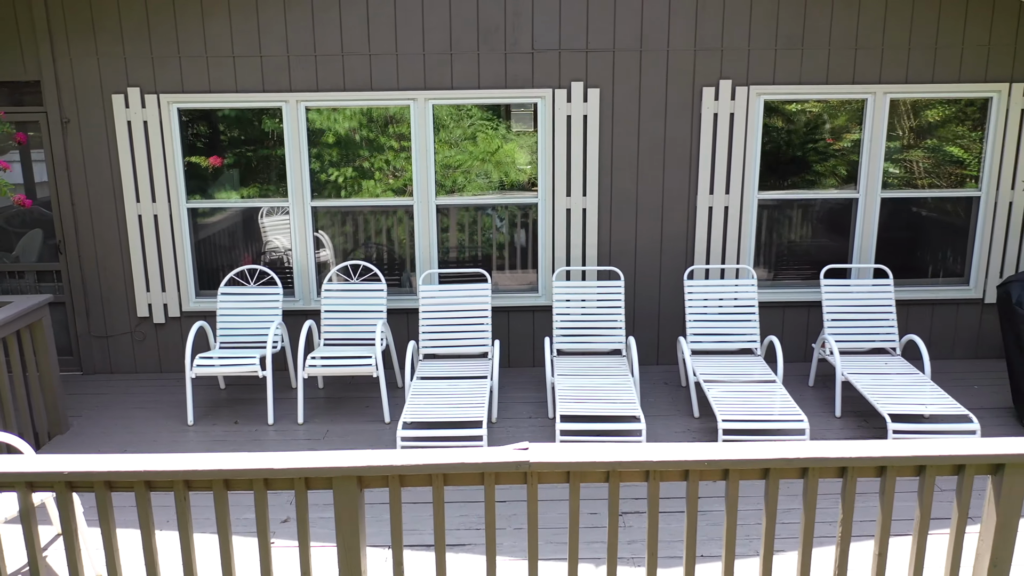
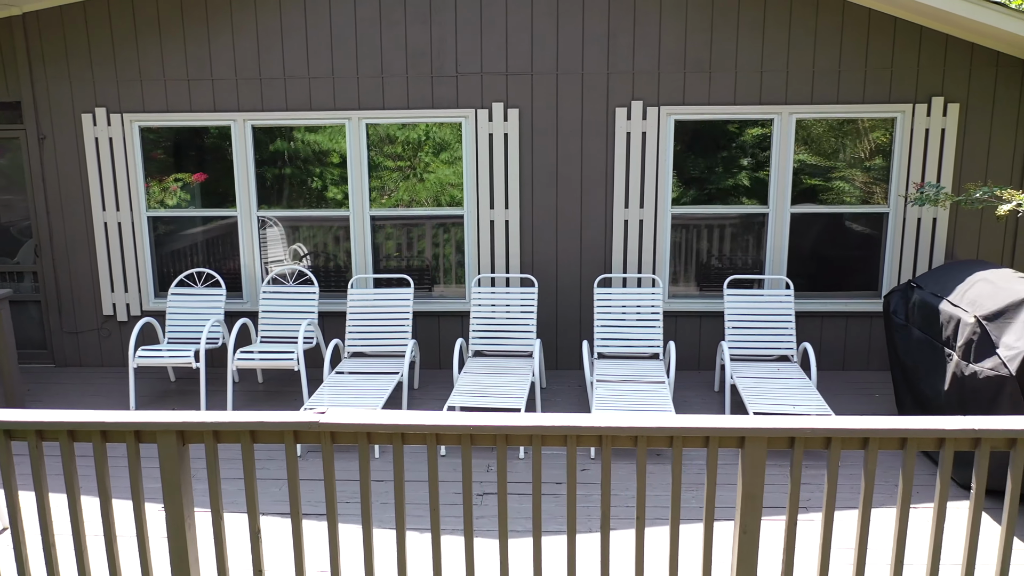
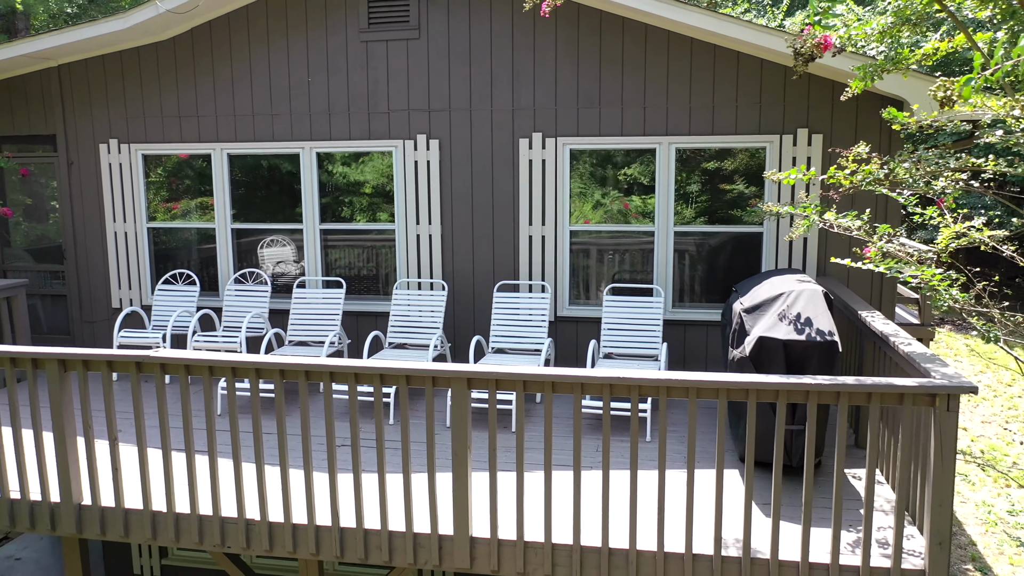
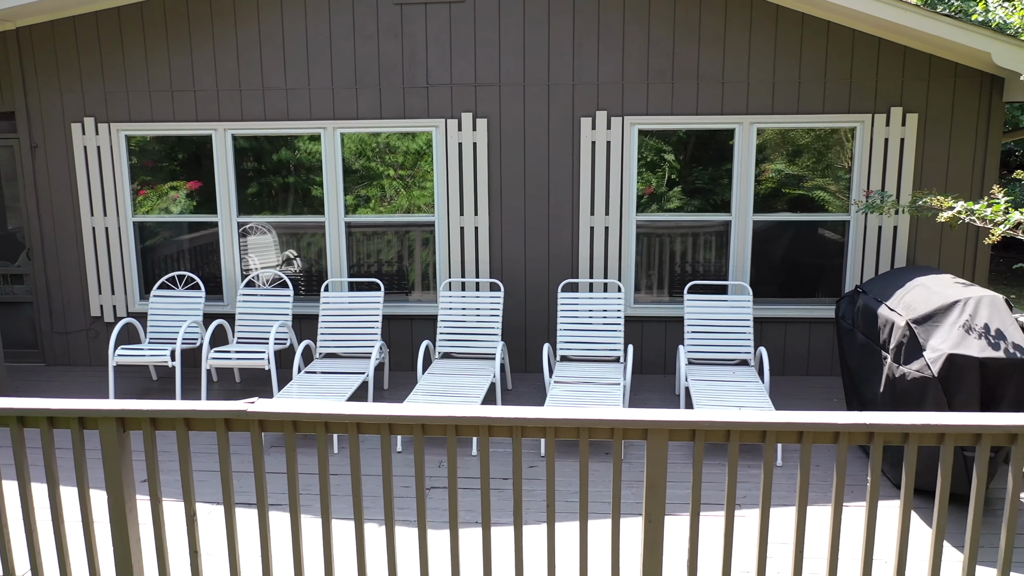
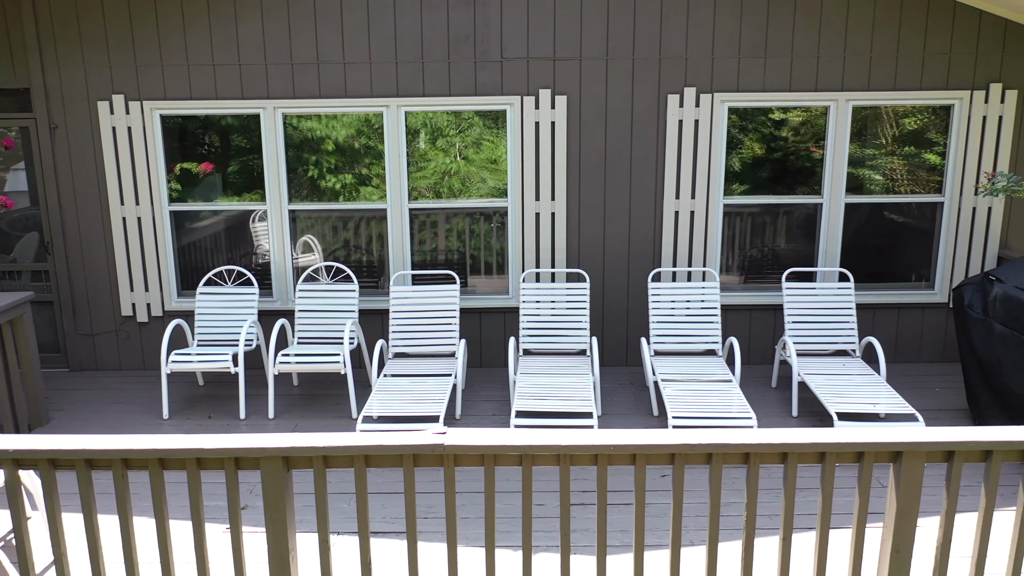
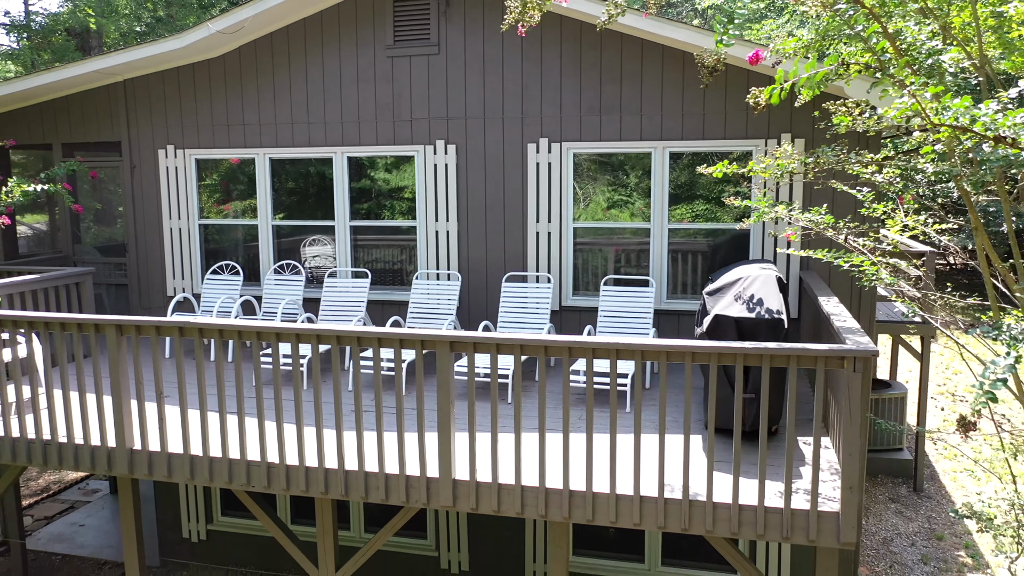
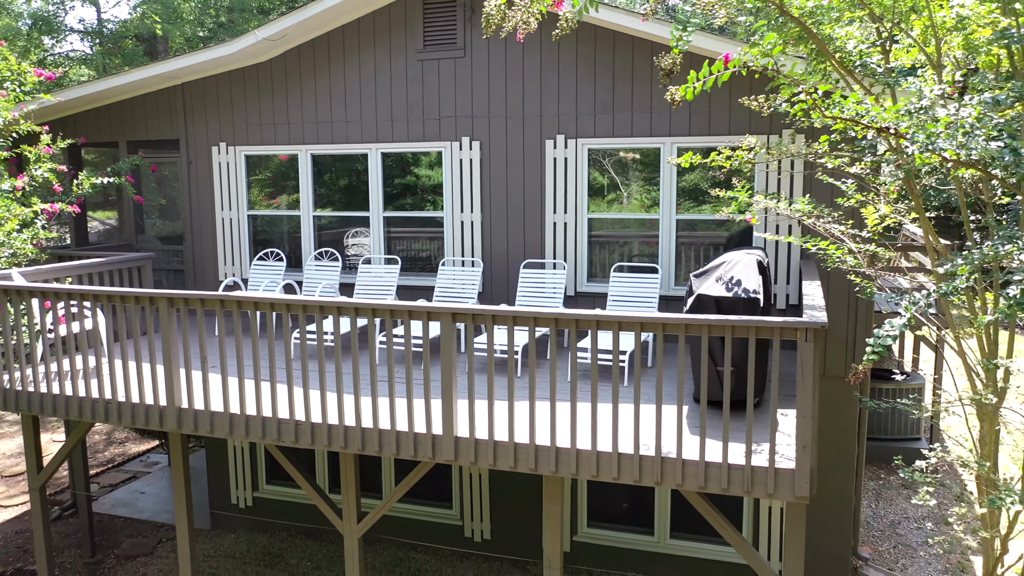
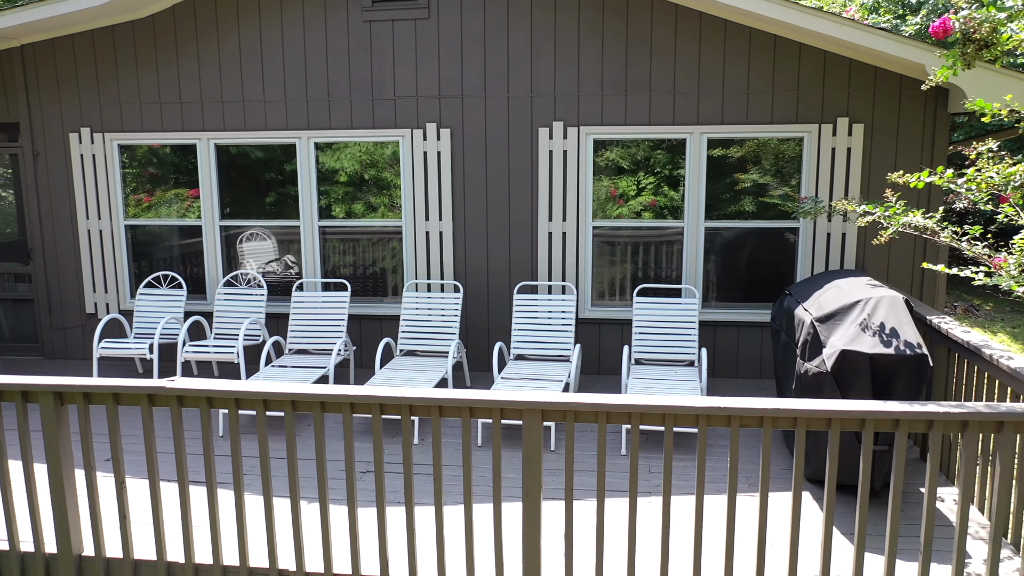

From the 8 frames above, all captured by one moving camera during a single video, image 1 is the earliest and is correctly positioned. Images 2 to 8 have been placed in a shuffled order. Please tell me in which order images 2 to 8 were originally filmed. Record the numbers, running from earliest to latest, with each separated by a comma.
5, 2, 4, 8, 3, 6, 7
